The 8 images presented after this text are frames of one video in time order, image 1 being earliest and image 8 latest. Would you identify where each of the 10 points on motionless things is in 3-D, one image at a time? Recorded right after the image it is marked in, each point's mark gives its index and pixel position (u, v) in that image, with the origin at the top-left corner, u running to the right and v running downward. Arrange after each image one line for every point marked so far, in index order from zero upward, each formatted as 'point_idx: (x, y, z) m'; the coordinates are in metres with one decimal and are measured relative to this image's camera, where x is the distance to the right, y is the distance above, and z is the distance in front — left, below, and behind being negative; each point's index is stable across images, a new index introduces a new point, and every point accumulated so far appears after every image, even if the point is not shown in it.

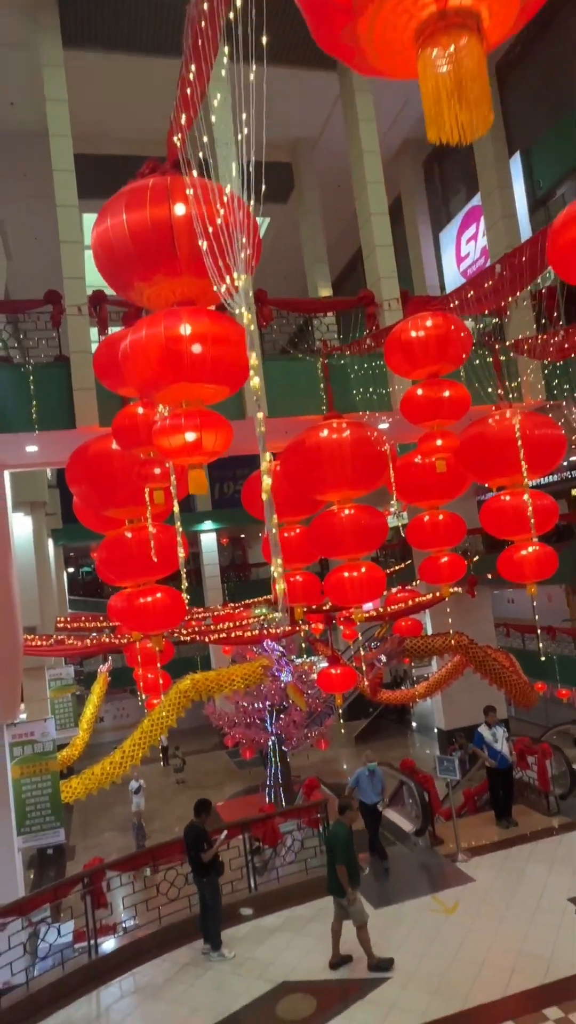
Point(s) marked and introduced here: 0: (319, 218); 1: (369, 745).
0: (+0.4, +4.2, +10.0) m
1: (+1.9, -5.5, +16.4) m
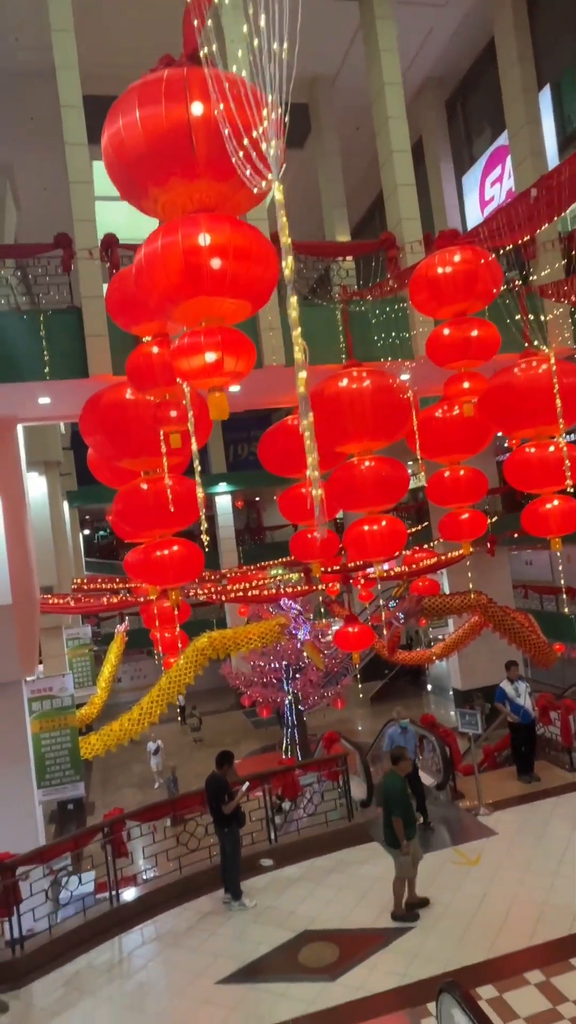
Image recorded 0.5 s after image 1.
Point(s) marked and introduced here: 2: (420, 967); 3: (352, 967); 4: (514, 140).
0: (+0.7, +4.8, +9.6) m
1: (+2.3, -4.6, +16.5) m
2: (+0.8, -2.8, +4.3) m
3: (+0.4, -2.9, +4.4) m
4: (+2.6, +4.3, +8.0) m
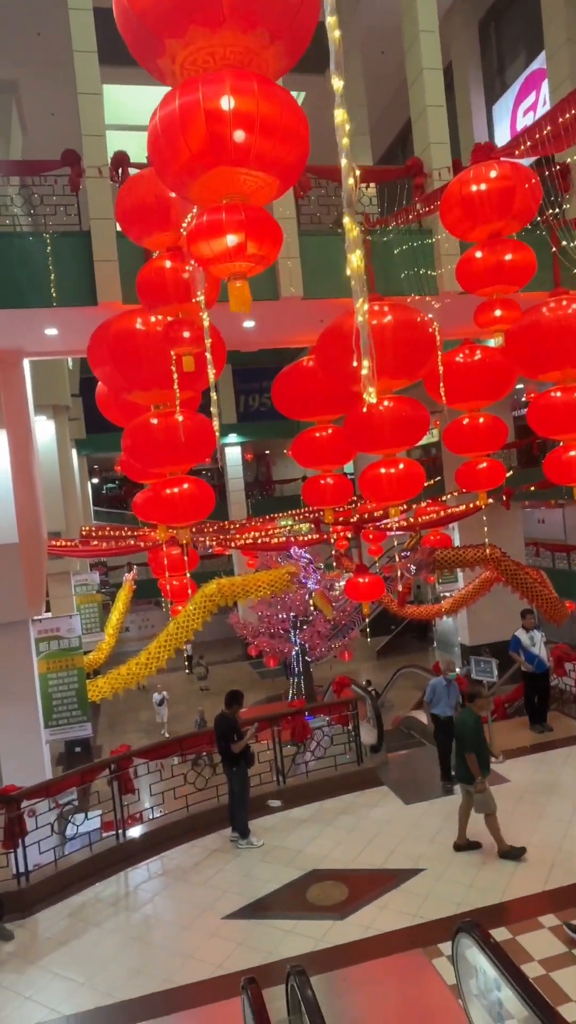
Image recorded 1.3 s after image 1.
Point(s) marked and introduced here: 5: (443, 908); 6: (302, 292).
0: (+0.9, +5.5, +9.1) m
1: (+2.4, -3.5, +16.5) m
2: (+0.9, -2.4, +4.2) m
3: (+0.5, -2.4, +4.4) m
4: (+2.8, +4.8, +7.5) m
5: (+0.9, -2.4, +4.2) m
6: (+0.1, +2.0, +6.5) m
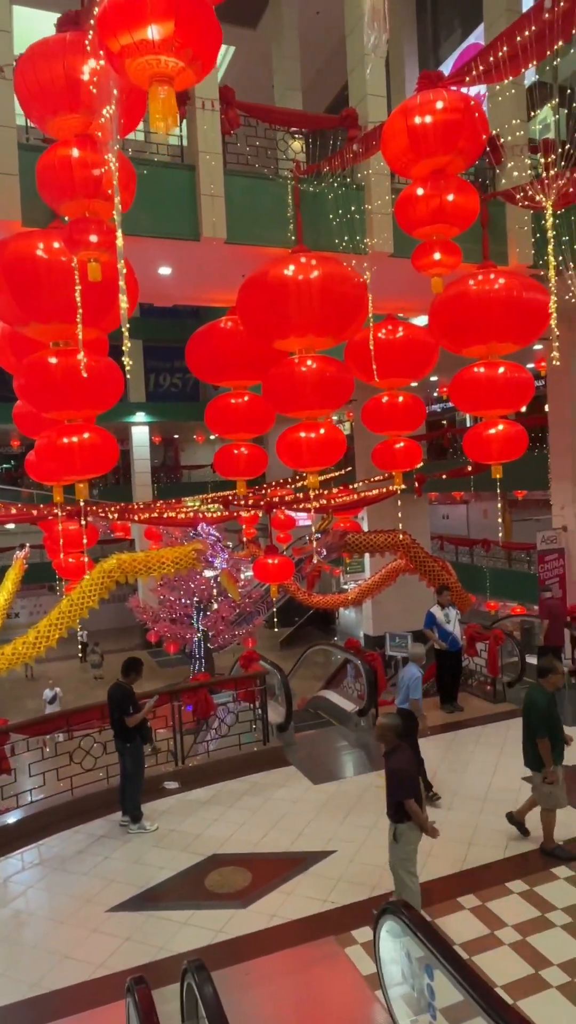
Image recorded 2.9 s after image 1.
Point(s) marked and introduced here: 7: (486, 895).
0: (+0.1, +5.8, +8.7) m
1: (+0.1, -3.2, +16.2) m
2: (+0.3, -2.1, +3.9) m
3: (-0.1, -2.1, +3.9) m
4: (+2.1, +5.1, +7.4) m
5: (+0.4, -2.1, +3.9) m
6: (-0.5, +2.4, +6.0) m
7: (+1.1, -2.0, +3.7) m
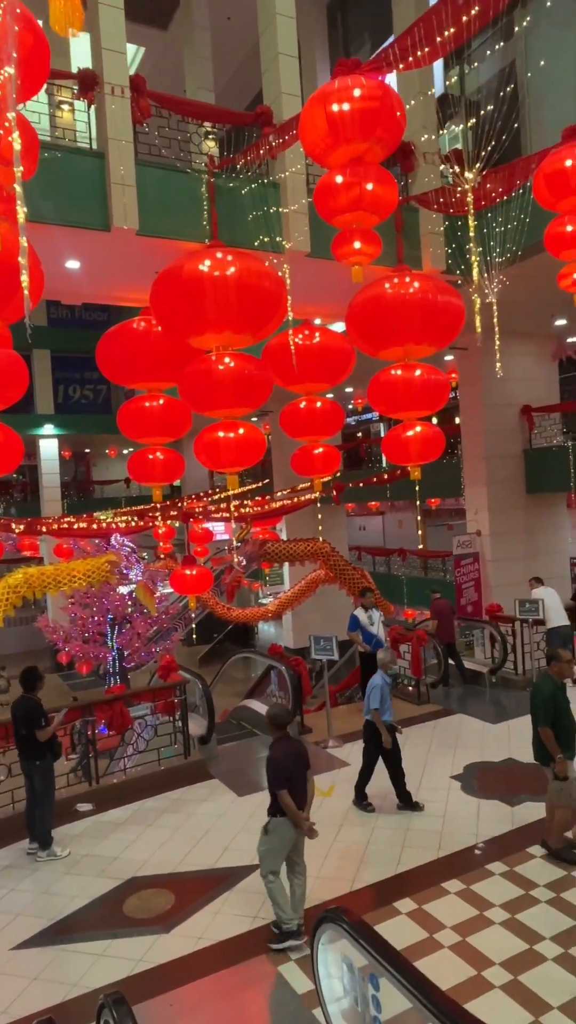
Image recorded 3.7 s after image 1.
0: (-1.0, +5.7, +8.6) m
1: (-1.7, -3.5, +15.8) m
2: (-0.1, -2.1, +3.6) m
3: (-0.5, -2.1, +3.6) m
4: (+1.2, +5.0, +7.5) m
5: (0.0, -2.1, +3.6) m
6: (-1.2, +2.4, +5.8) m
7: (+0.7, -2.0, +3.6) m
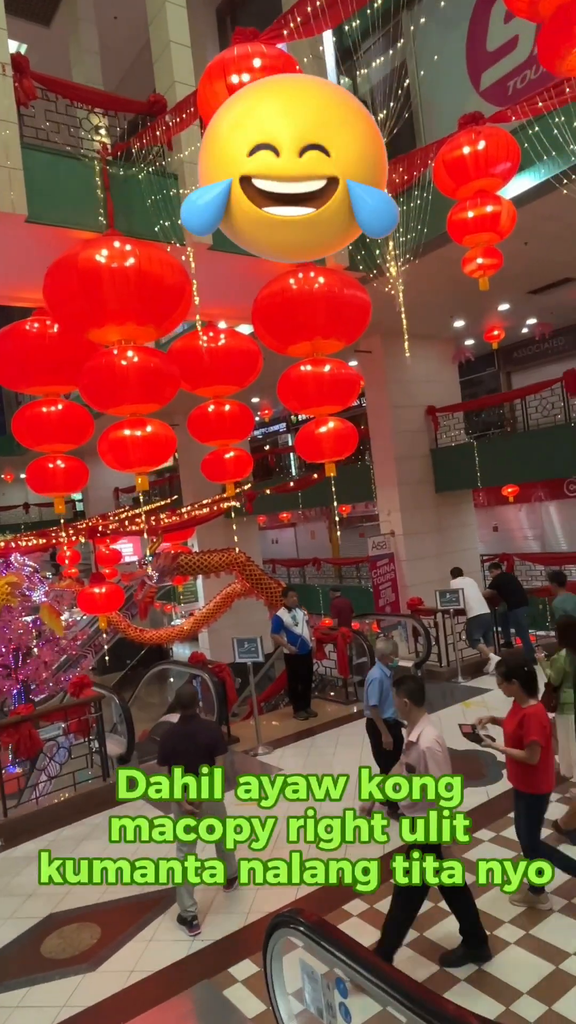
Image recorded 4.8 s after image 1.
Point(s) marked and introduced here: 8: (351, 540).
0: (-2.3, +5.6, +8.3) m
1: (-3.5, -3.9, +15.1) m
2: (-0.4, -2.0, +3.3) m
3: (-0.8, -2.0, +3.3) m
4: (0.0, +5.0, +7.5) m
5: (-0.3, -2.0, +3.3) m
6: (-2.0, +2.3, +5.4) m
7: (+0.4, -1.9, +3.4) m
8: (+1.5, -0.7, +16.6) m
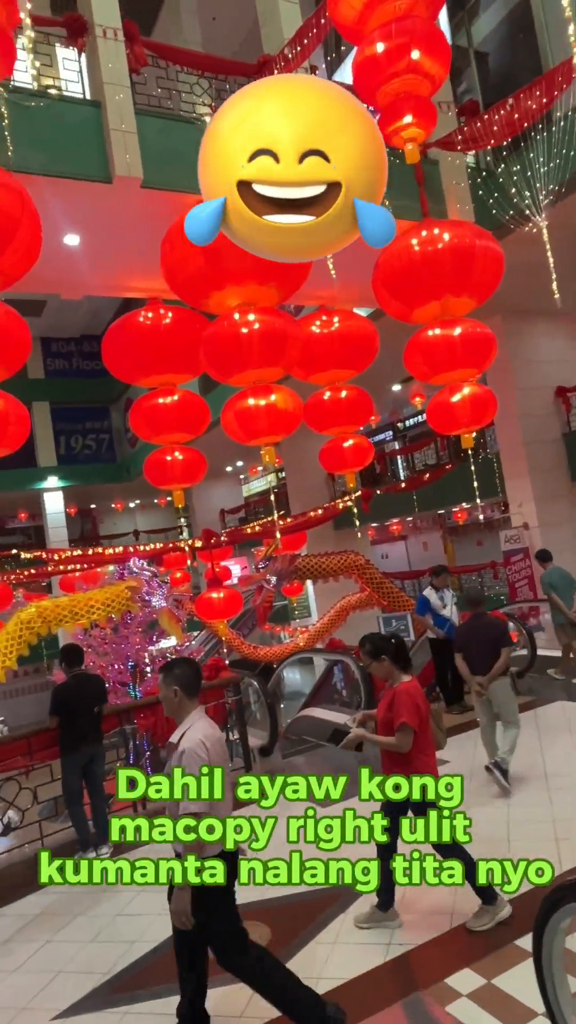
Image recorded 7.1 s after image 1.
0: (-1.1, +5.6, +8.2) m
1: (-0.9, -4.2, +14.7) m
2: (+0.4, -1.6, +2.7) m
3: (0.0, -1.7, +2.7) m
4: (+1.1, +5.2, +7.1) m
5: (+0.5, -1.6, +2.7) m
6: (-1.1, +2.5, +5.2) m
7: (+1.2, -1.5, +2.6) m
8: (+4.0, -0.8, +15.6) m
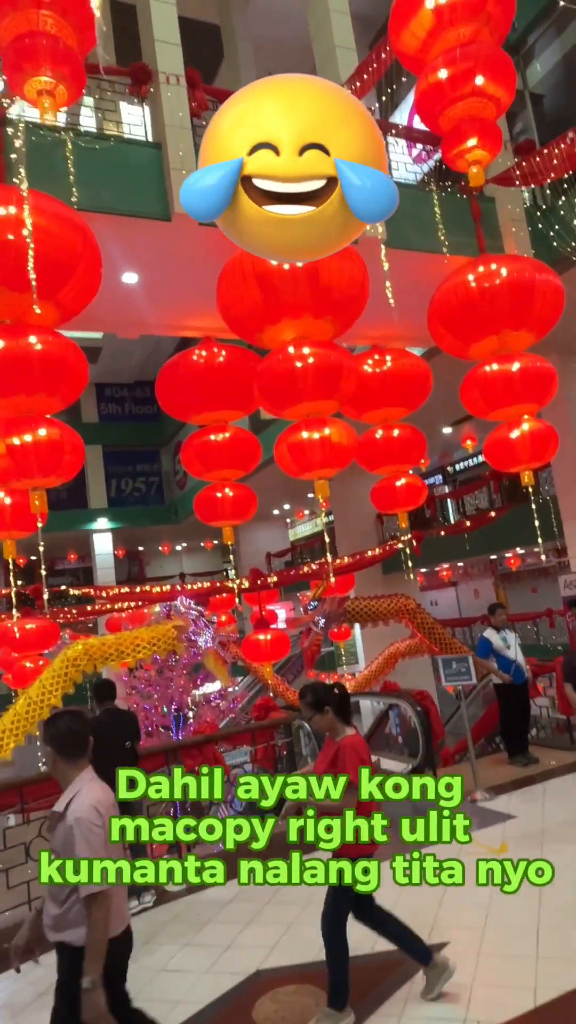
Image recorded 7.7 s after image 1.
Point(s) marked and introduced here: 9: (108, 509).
0: (-0.4, +5.2, +8.5) m
1: (0.0, -5.0, +14.3) m
2: (+0.6, -1.7, +2.4) m
3: (+0.2, -1.8, +2.4) m
4: (+1.7, +4.8, +7.2) m
5: (+0.7, -1.7, +2.4) m
6: (-0.7, +2.2, +5.3) m
7: (+1.4, -1.6, +2.3) m
8: (+5.1, -1.8, +15.1) m
9: (-4.7, +0.1, +18.4) m
